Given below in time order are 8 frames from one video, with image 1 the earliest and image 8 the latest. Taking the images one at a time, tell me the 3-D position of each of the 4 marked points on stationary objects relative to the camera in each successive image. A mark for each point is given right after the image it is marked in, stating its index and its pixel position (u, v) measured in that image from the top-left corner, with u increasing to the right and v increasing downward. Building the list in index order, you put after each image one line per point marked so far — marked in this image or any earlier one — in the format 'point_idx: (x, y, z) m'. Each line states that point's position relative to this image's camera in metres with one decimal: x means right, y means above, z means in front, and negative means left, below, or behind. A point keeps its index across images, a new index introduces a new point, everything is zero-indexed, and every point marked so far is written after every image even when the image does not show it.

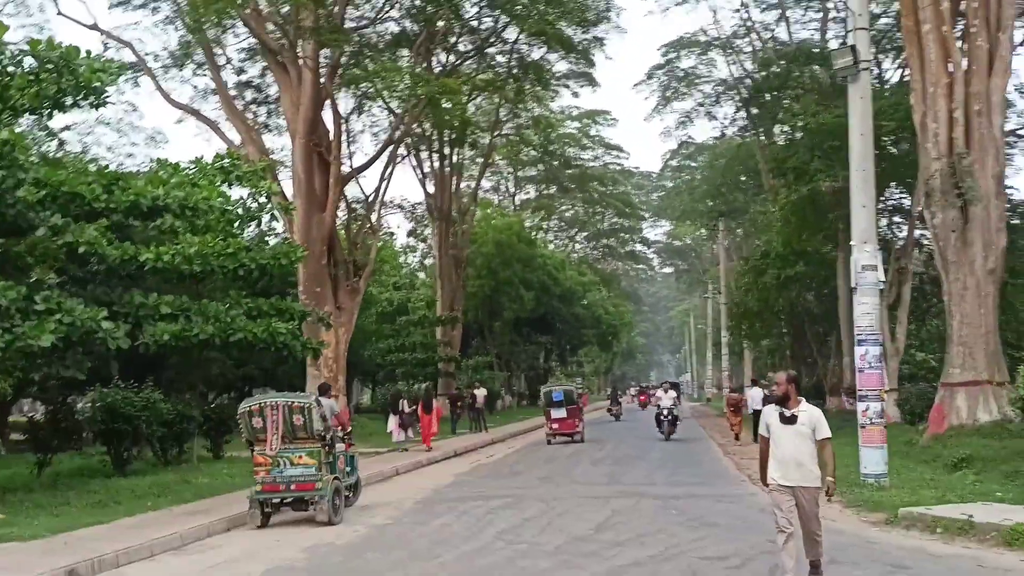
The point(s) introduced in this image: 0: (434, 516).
0: (-0.7, -2.4, +10.0) m
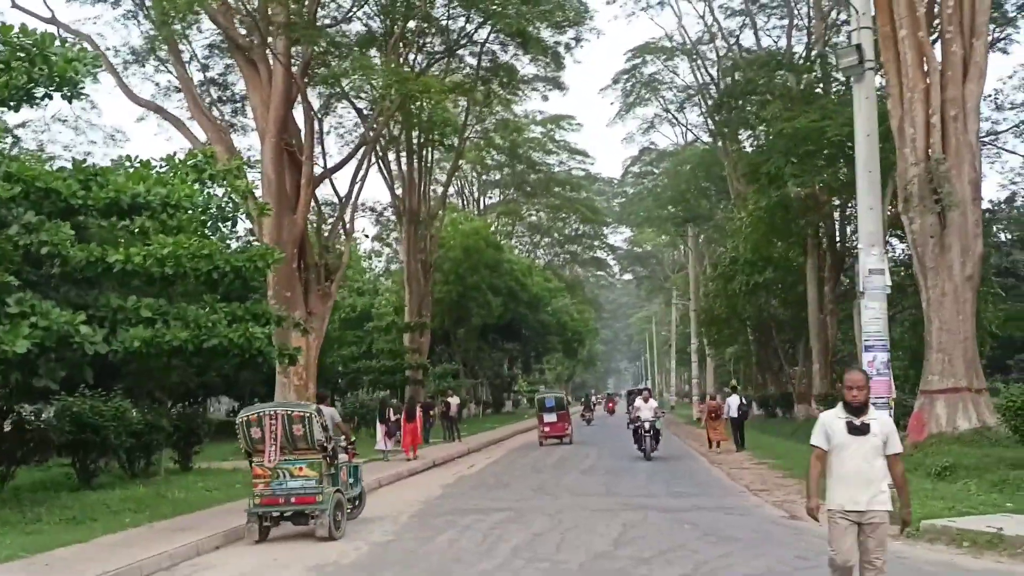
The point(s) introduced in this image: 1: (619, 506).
0: (-0.6, -2.4, +9.5) m
1: (+1.3, -2.5, +11.1) m
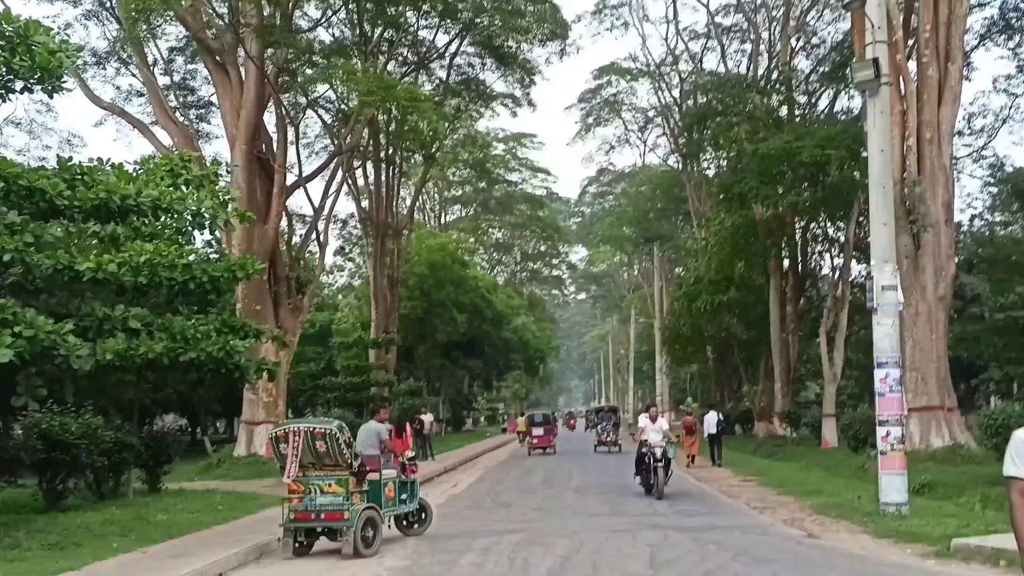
0: (-0.5, -2.5, +9.0) m
1: (+1.4, -2.6, +10.7) m
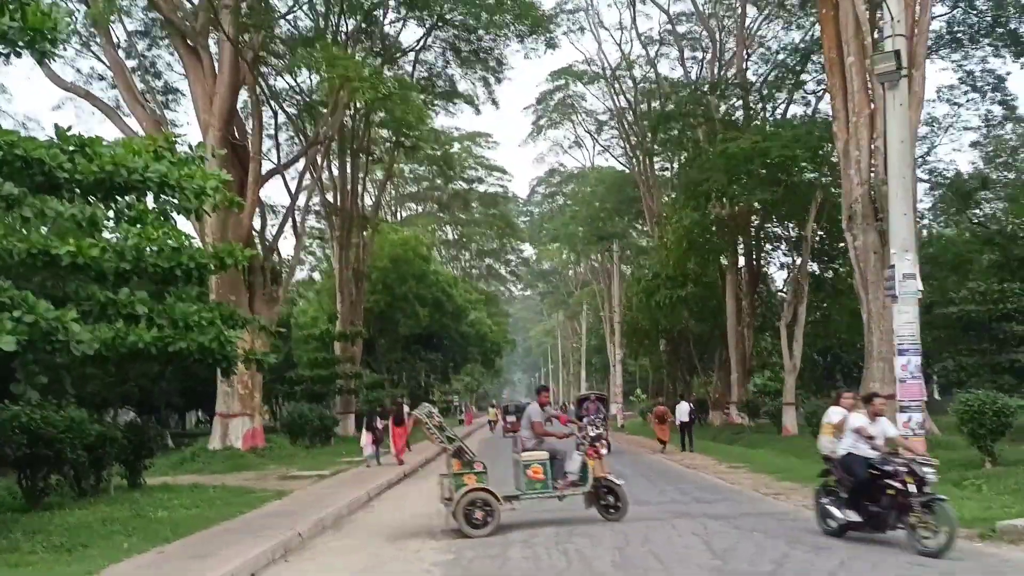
0: (-0.1, -2.3, +8.8) m
1: (+1.7, -2.5, +10.6) m
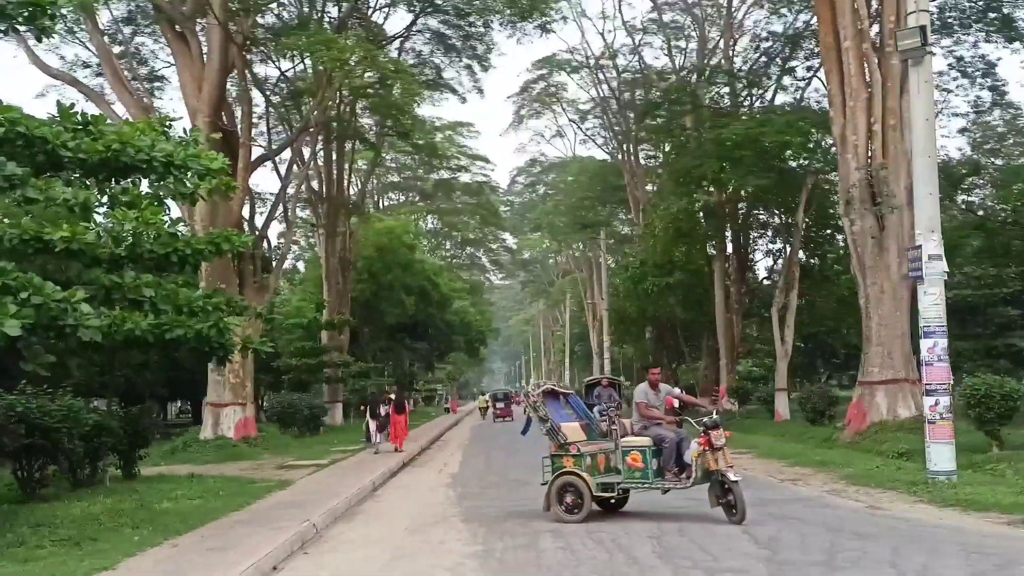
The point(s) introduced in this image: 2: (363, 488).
0: (+0.2, -2.2, +8.5) m
1: (+1.9, -2.3, +10.4) m
2: (-2.0, -2.7, +13.2) m
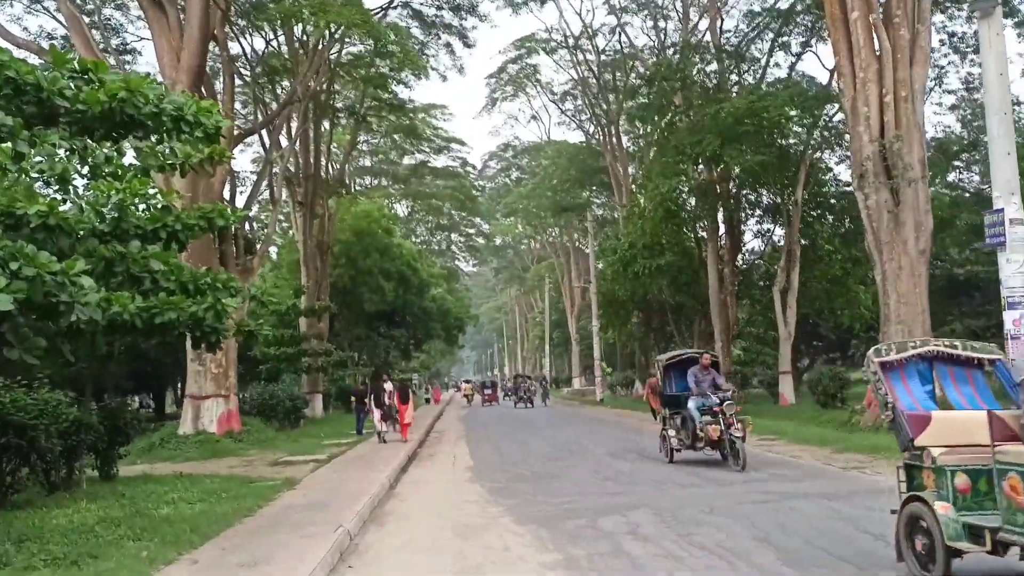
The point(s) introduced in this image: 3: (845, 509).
0: (+0.7, -1.9, +7.3) m
1: (+2.4, -2.0, +9.3) m
2: (-1.6, -2.4, +12.0) m
3: (+2.9, -1.9, +8.5) m
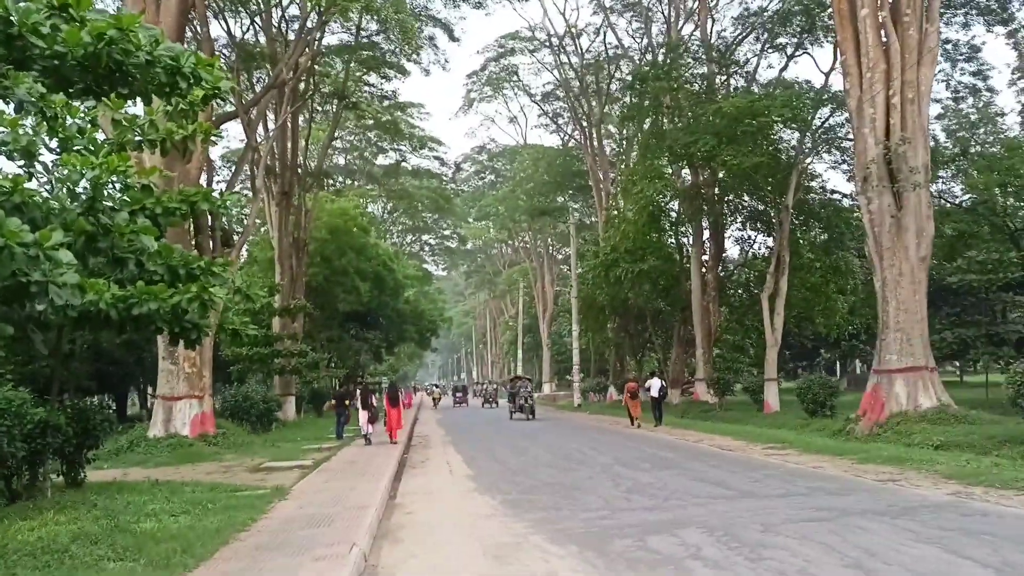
0: (+1.1, -1.8, +6.4) m
1: (+2.6, -2.0, +8.3) m
2: (-1.5, -2.3, +10.9) m
3: (+3.2, -1.9, +7.6) m
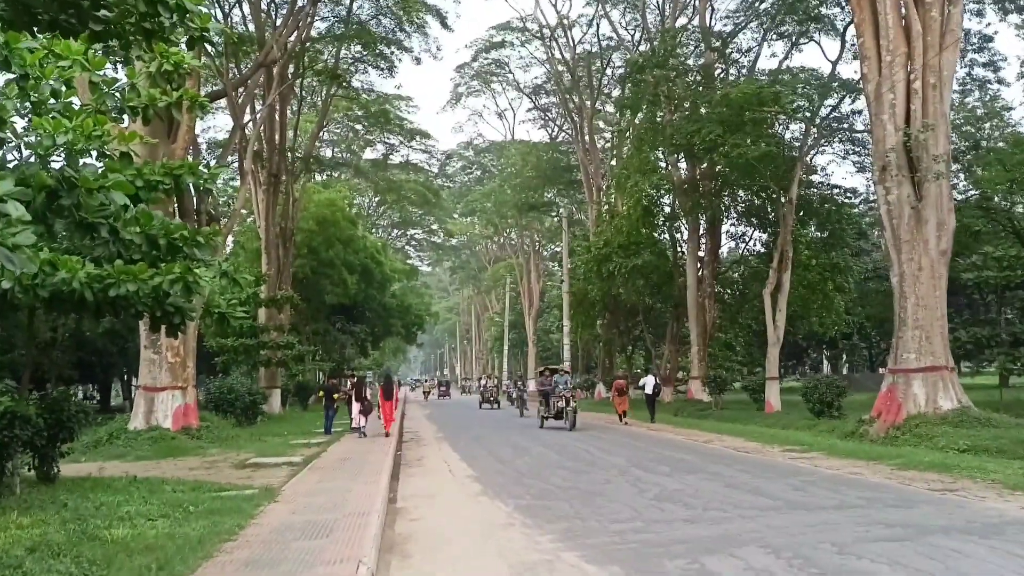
0: (+1.3, -1.7, +5.4) m
1: (+2.8, -1.8, +7.4) m
2: (-1.3, -2.1, +9.9) m
3: (+3.4, -1.7, +6.7) m
